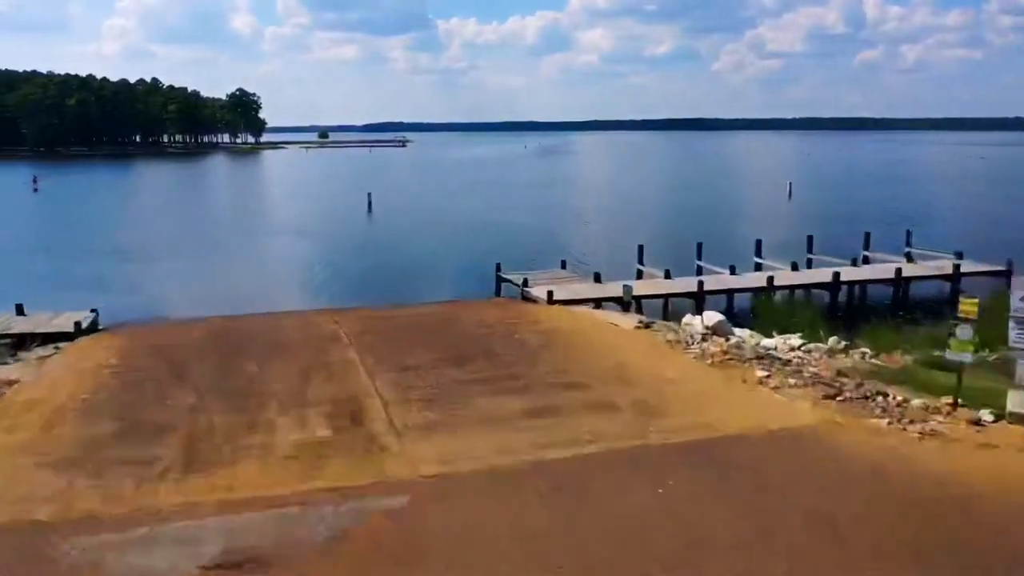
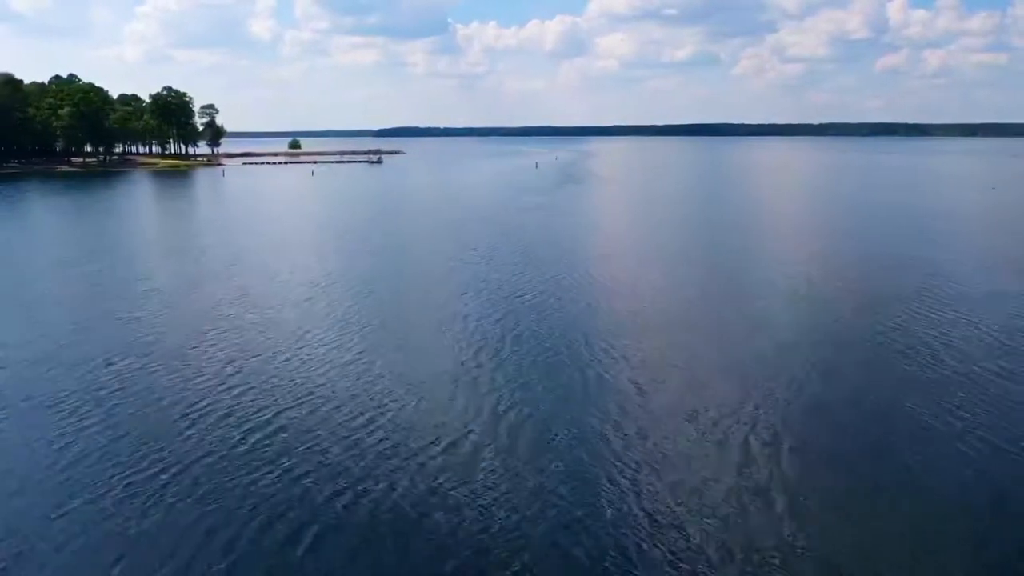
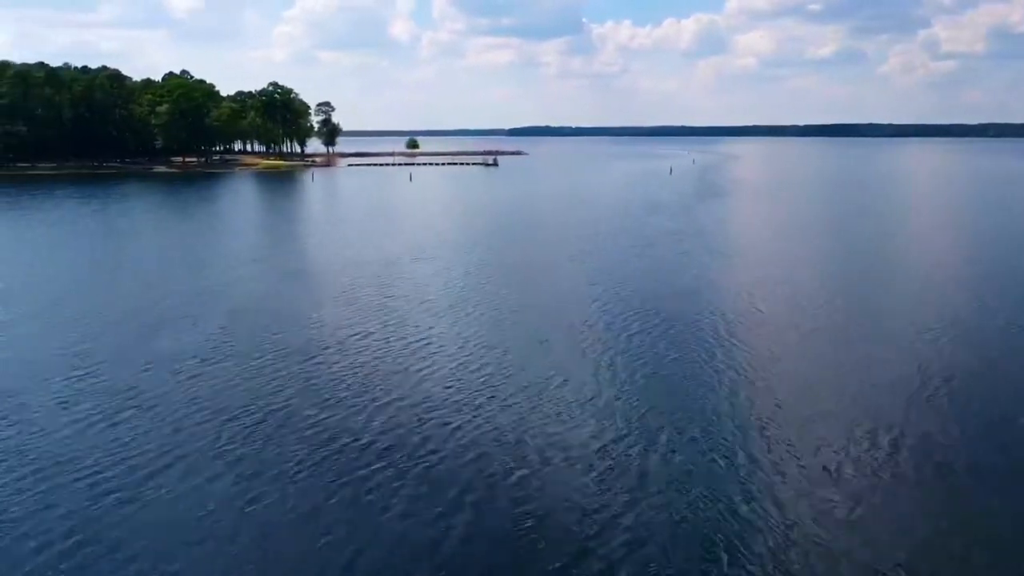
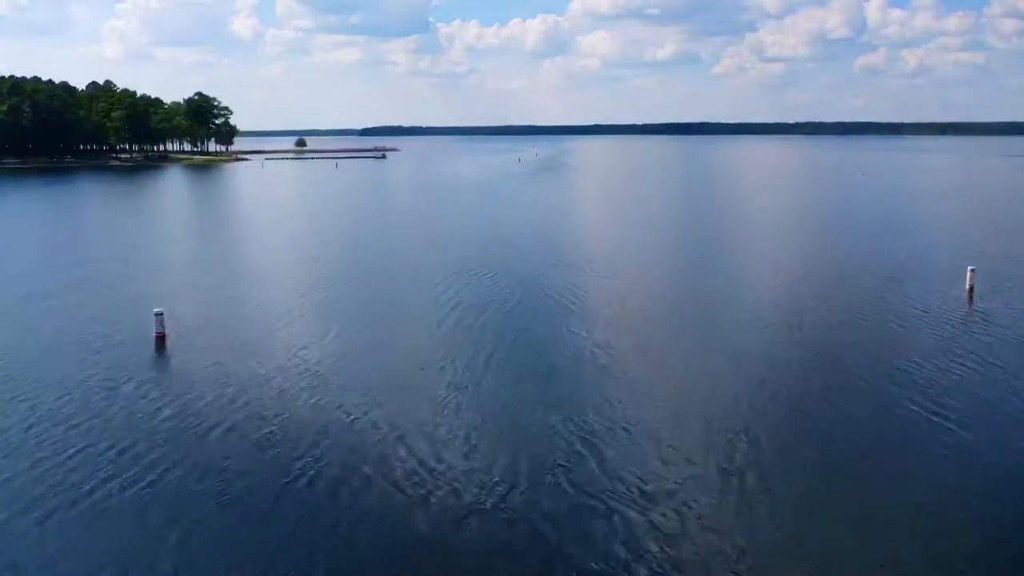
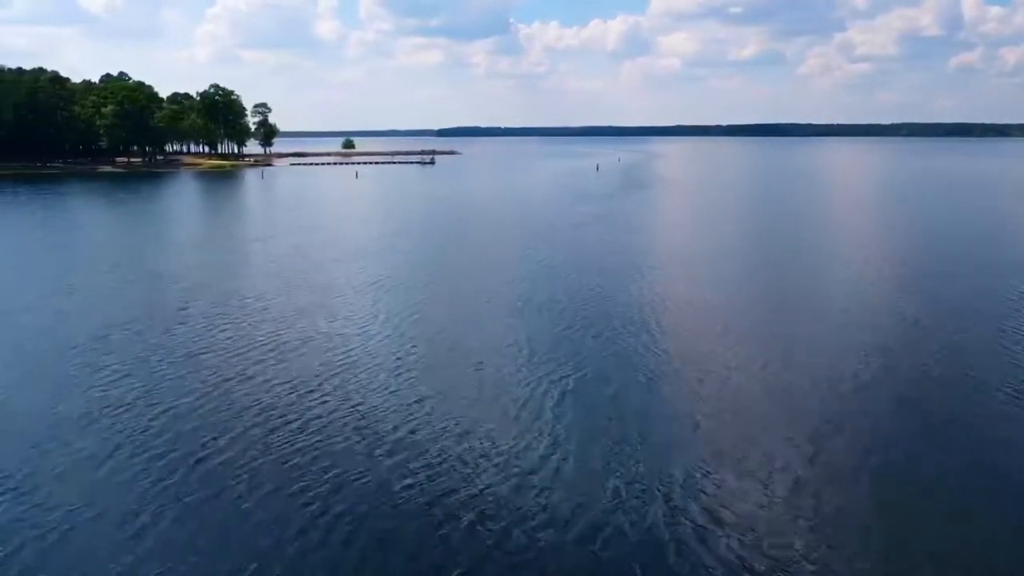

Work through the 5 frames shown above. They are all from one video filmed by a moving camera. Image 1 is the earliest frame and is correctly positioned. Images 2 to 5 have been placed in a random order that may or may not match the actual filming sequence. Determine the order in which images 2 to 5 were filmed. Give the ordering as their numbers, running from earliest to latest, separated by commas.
4, 2, 5, 3
